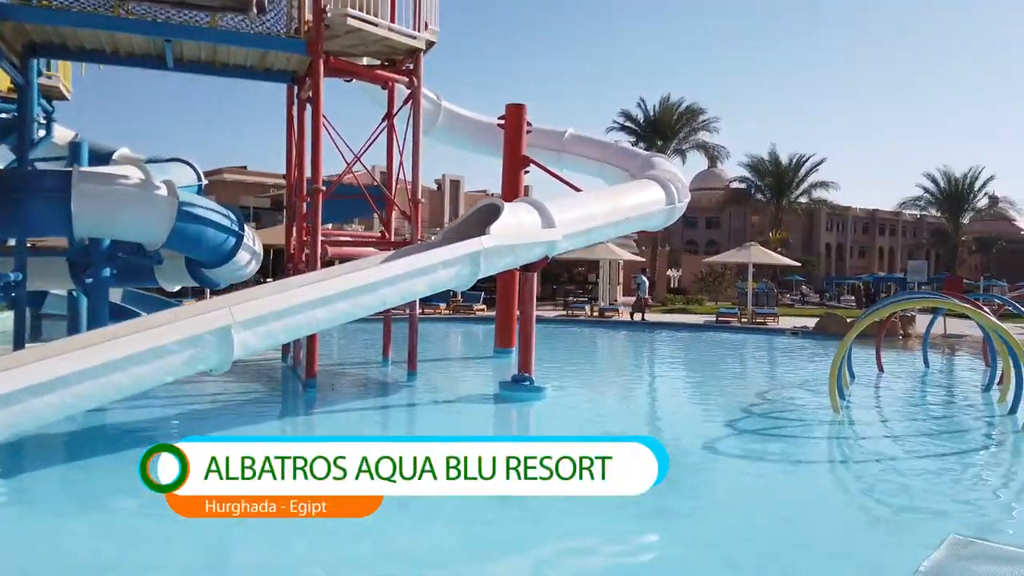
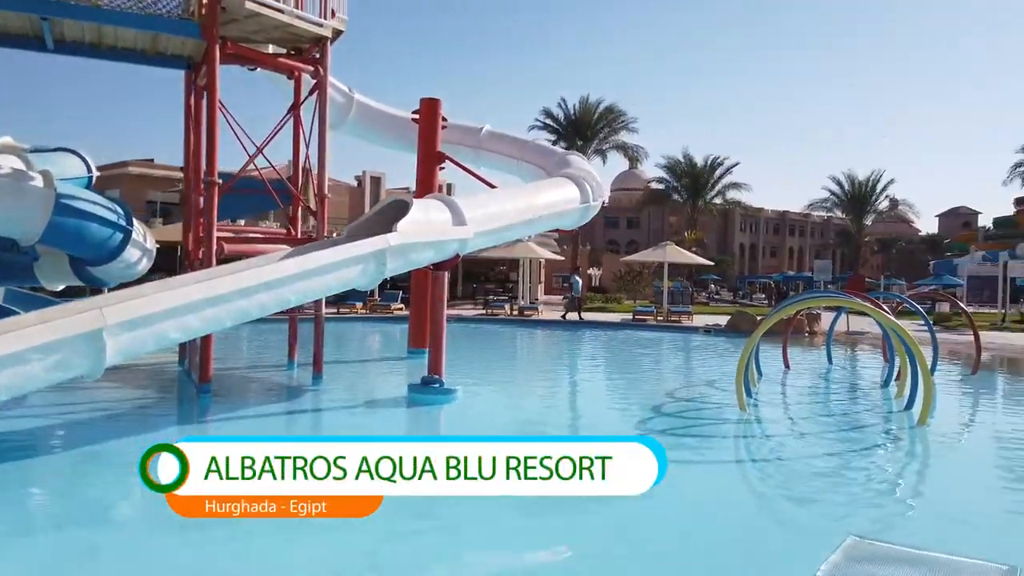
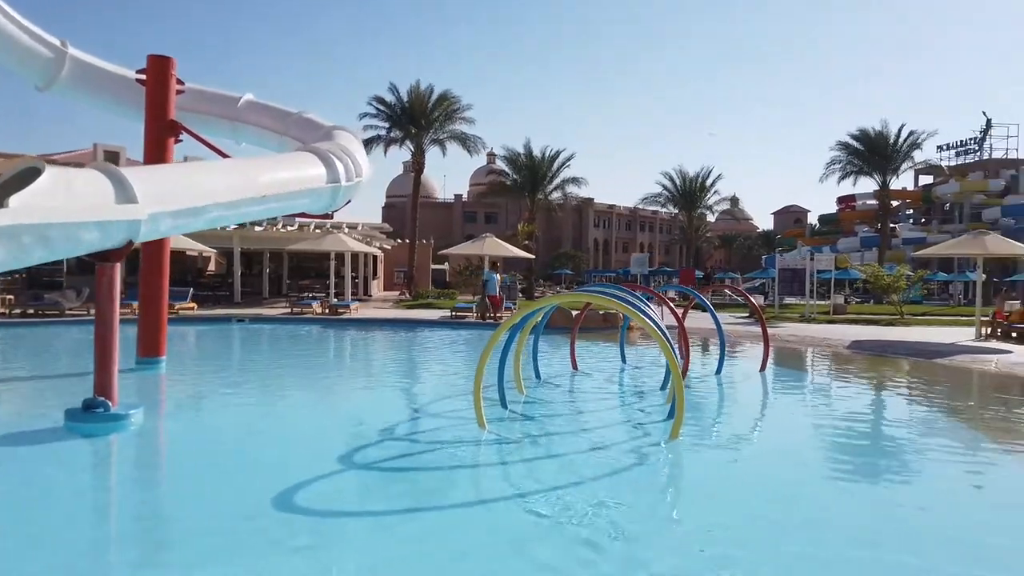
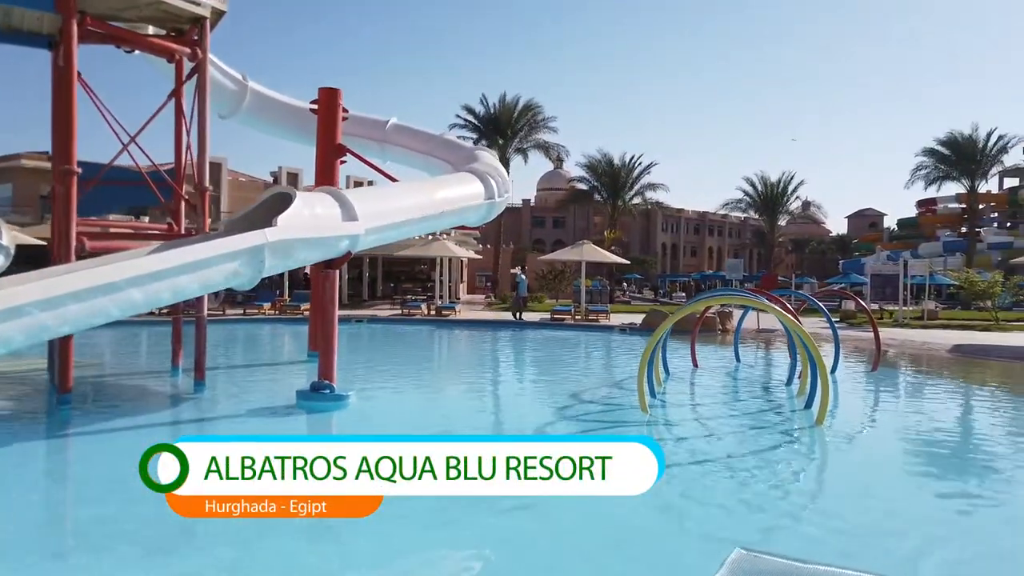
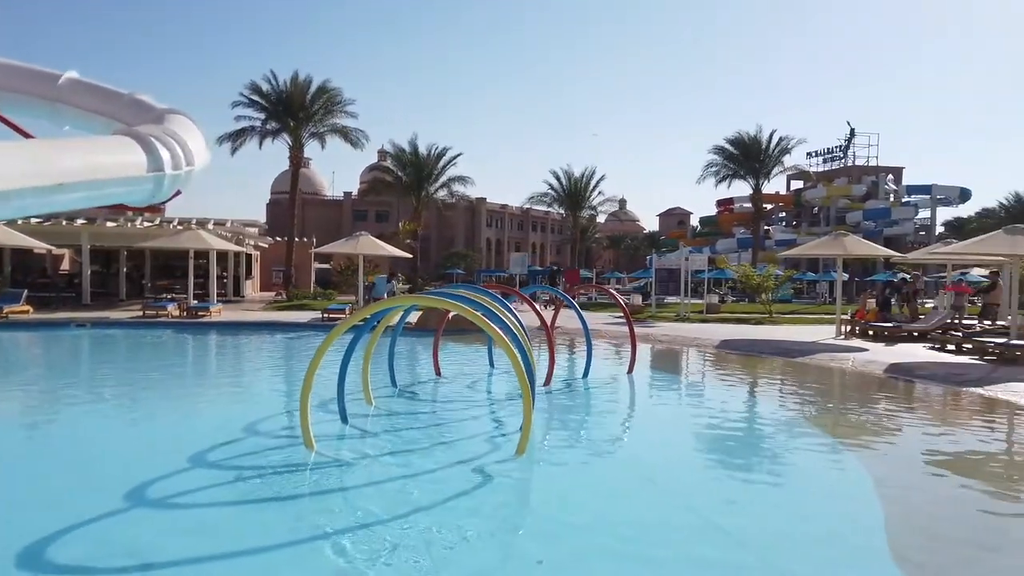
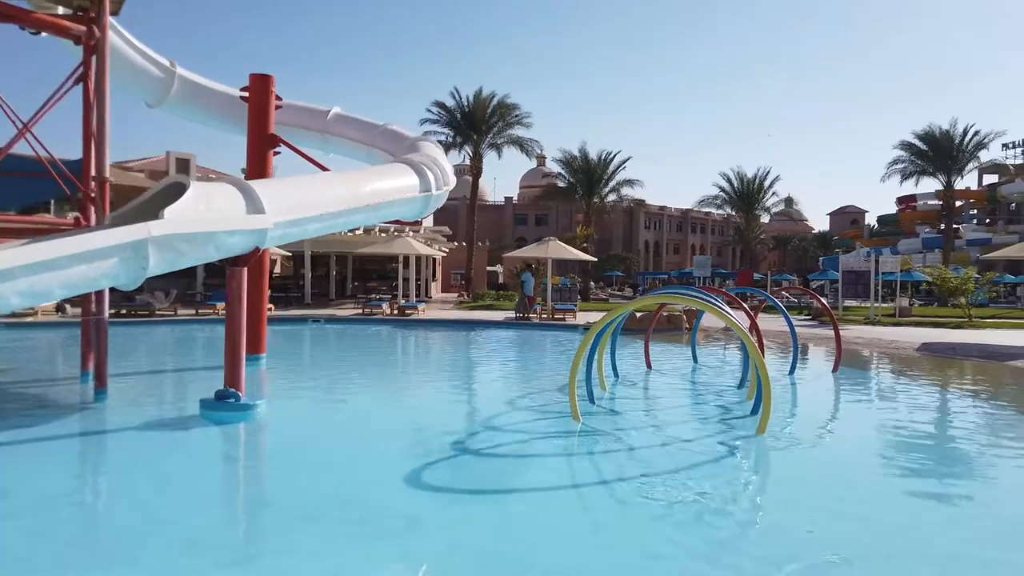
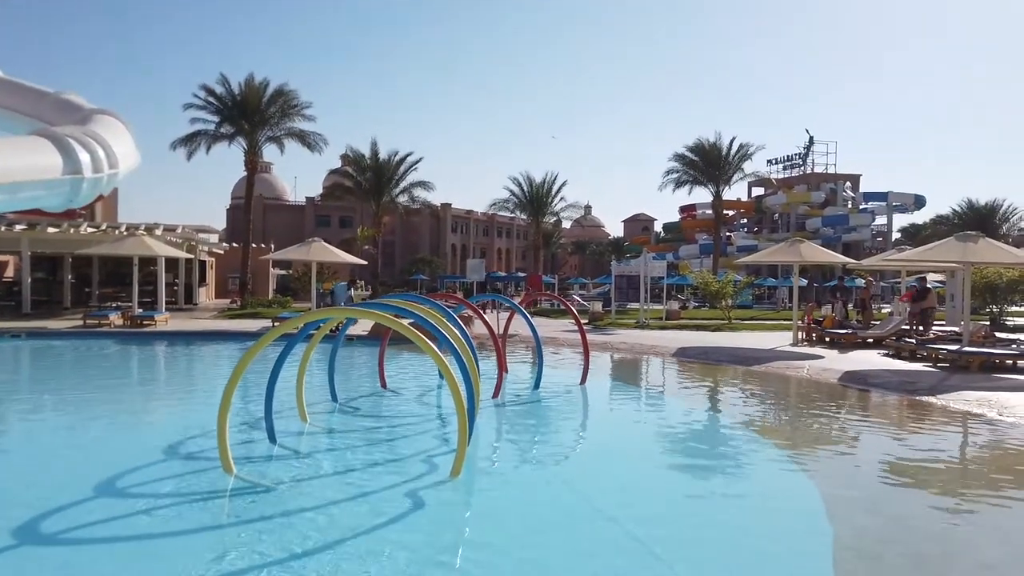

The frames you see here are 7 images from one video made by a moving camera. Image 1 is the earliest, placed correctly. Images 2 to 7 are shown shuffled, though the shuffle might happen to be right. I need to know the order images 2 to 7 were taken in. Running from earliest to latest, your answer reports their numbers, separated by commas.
2, 4, 6, 3, 5, 7
